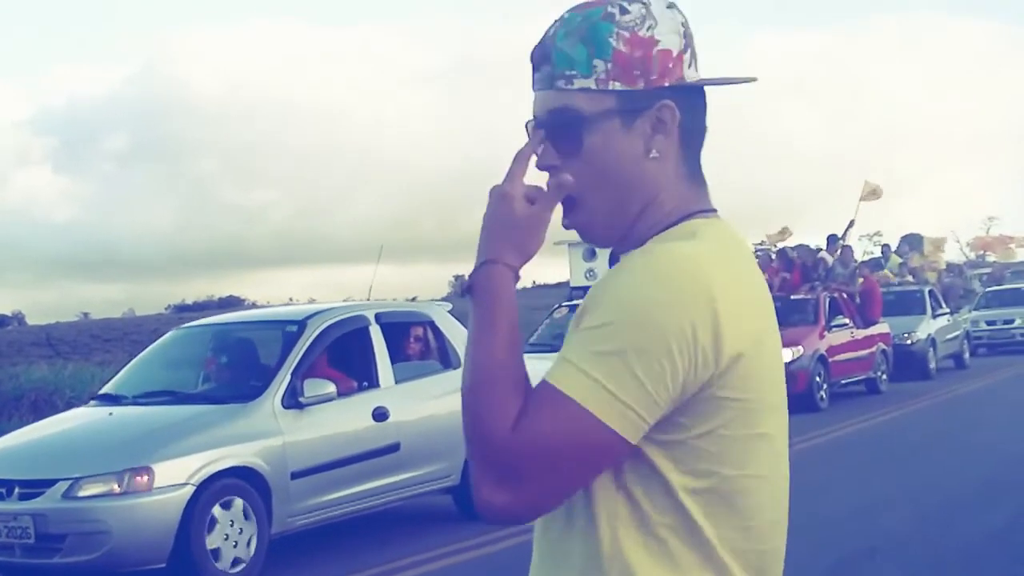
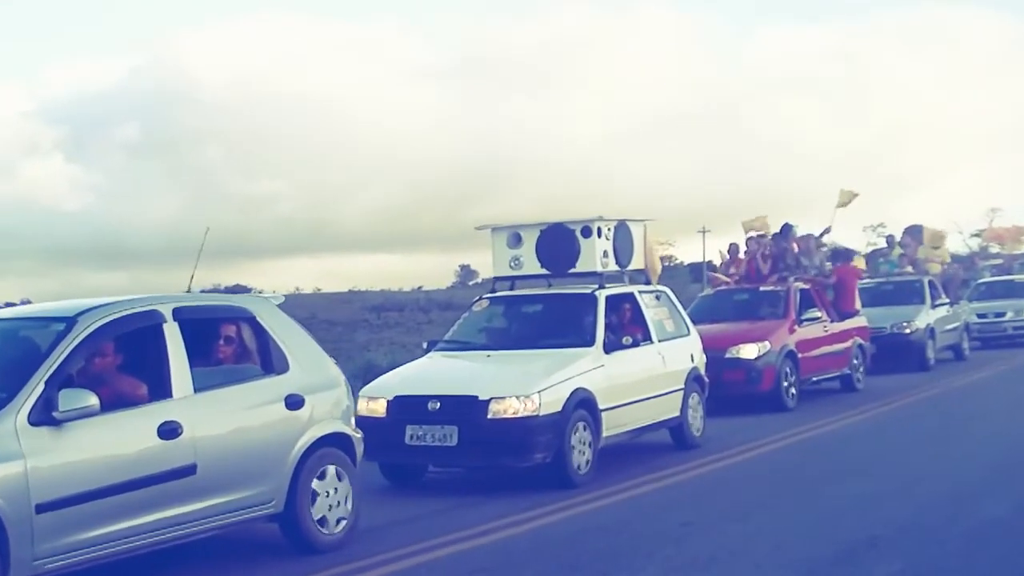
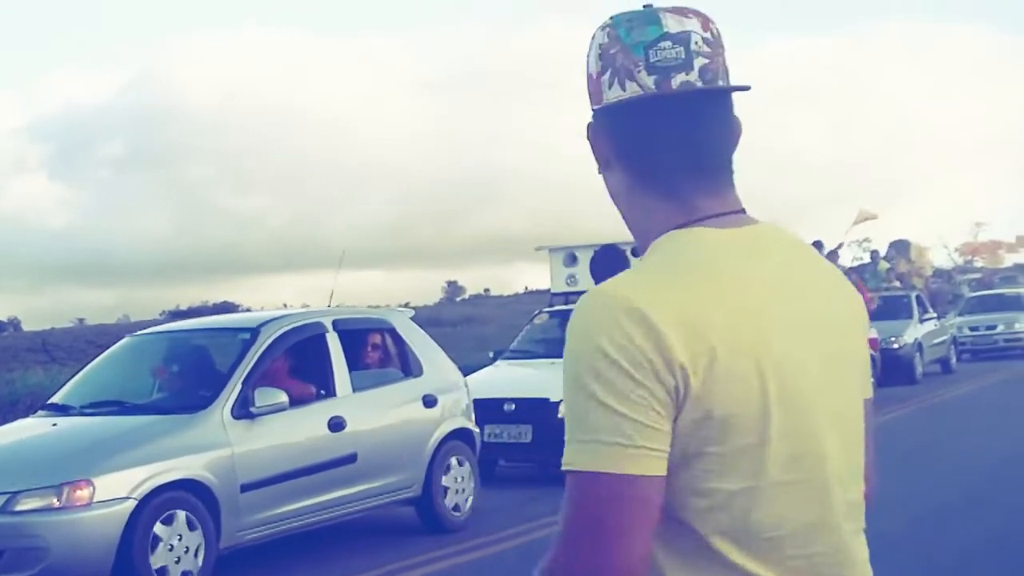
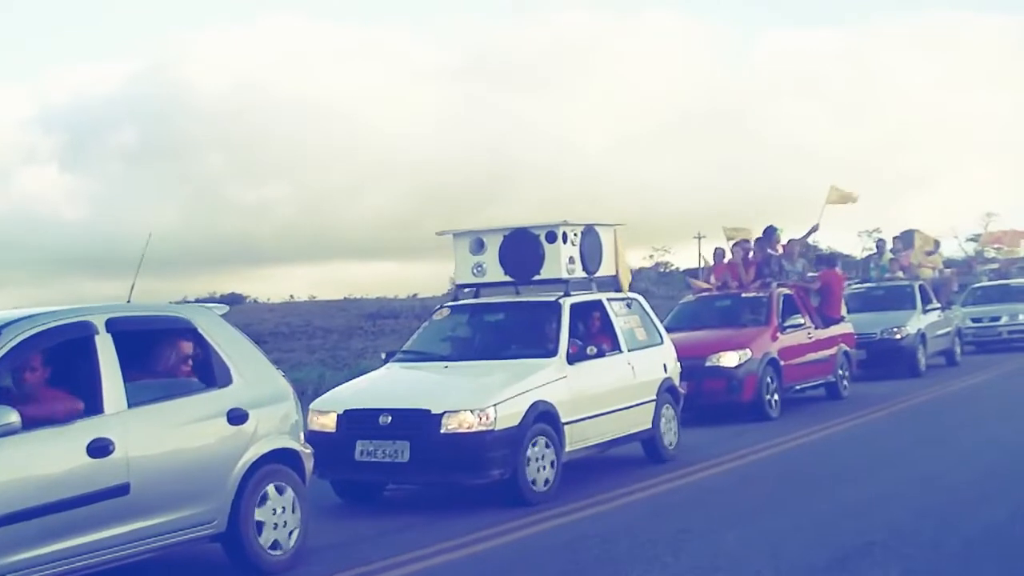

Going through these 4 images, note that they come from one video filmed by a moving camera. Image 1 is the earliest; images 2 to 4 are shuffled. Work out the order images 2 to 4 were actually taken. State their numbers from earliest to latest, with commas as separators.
3, 2, 4
